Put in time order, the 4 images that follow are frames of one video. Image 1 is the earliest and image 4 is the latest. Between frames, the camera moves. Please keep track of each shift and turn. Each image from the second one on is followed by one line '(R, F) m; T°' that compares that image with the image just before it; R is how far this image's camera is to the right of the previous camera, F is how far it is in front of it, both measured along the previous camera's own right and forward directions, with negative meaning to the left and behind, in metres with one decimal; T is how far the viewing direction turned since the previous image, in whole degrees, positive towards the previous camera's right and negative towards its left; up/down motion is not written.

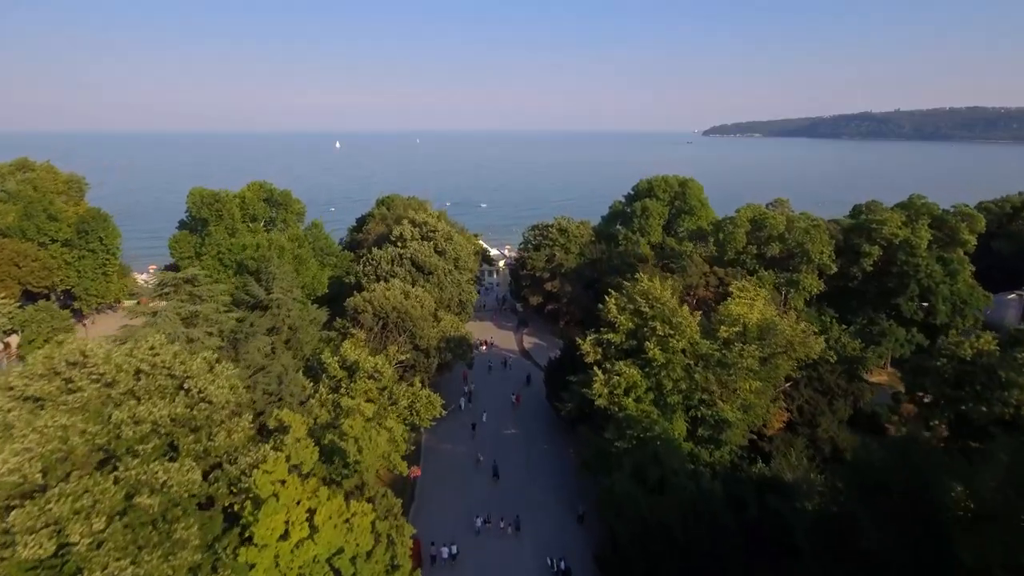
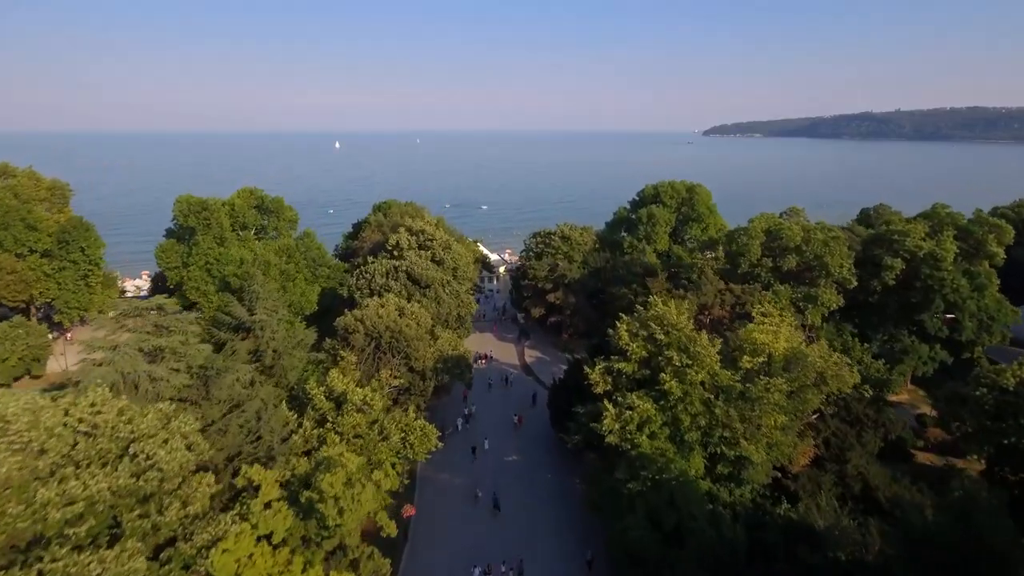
(-0.1, +1.6) m; 0°
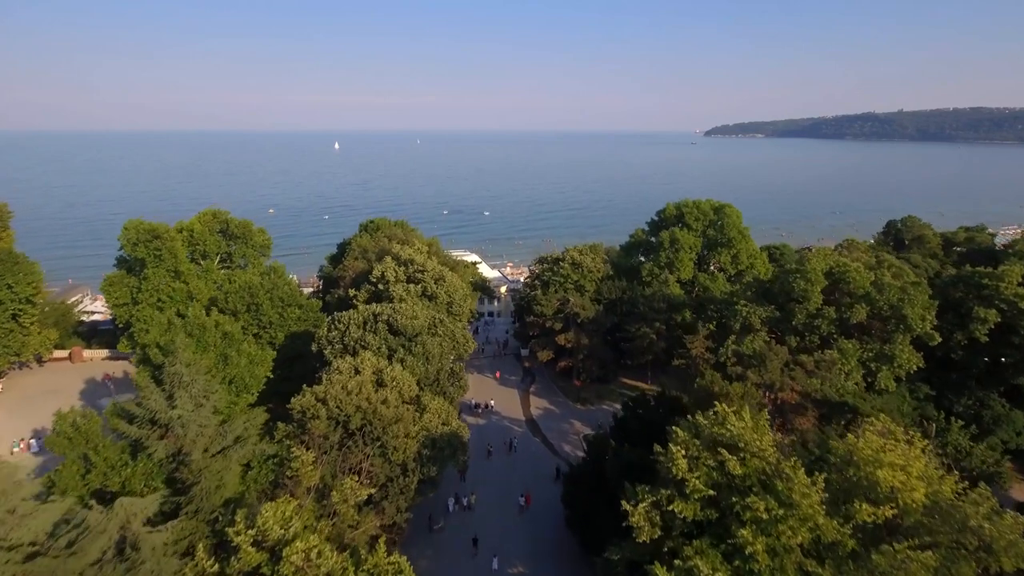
(-0.1, +5.1) m; 0°
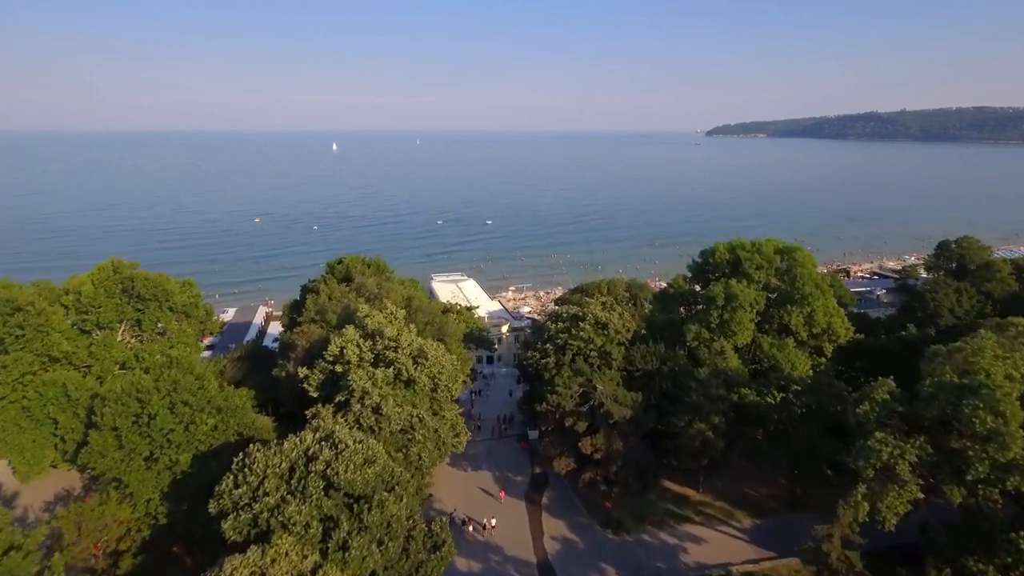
(-0.2, +8.5) m; 0°
